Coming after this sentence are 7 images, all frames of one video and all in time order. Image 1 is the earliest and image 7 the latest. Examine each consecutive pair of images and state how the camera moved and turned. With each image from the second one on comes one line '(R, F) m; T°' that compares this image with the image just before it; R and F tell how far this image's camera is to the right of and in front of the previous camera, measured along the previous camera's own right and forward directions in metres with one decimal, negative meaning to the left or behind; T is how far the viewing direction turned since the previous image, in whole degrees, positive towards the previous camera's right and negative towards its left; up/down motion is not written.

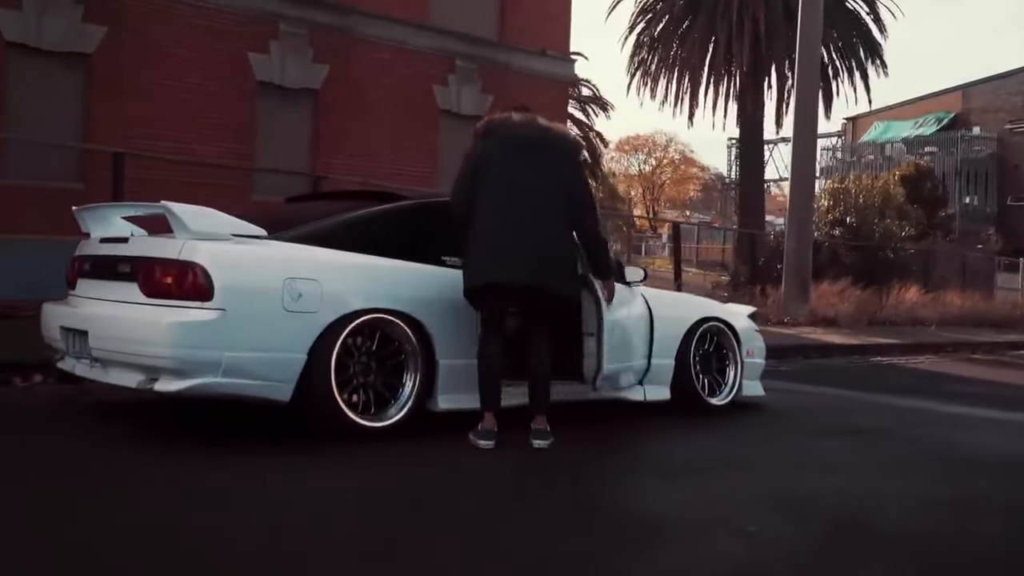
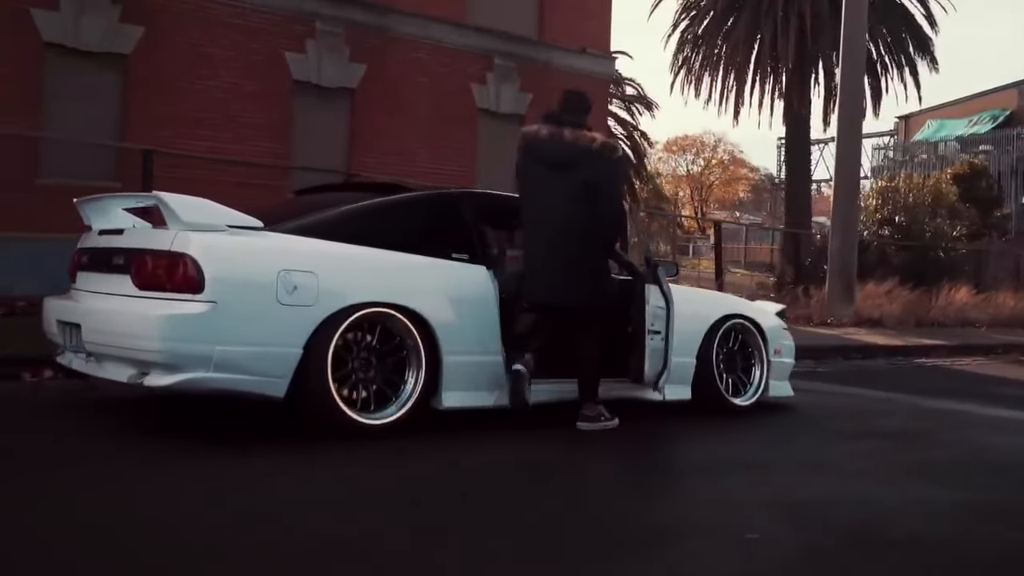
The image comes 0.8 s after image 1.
(+0.2, +0.2) m; -3°
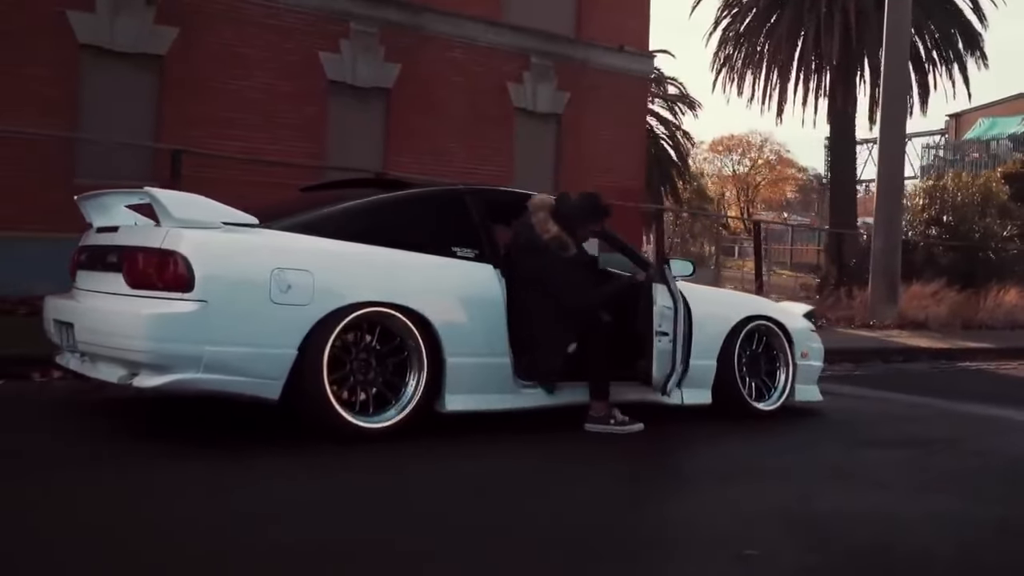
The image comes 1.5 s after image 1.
(+0.2, +0.2) m; -2°
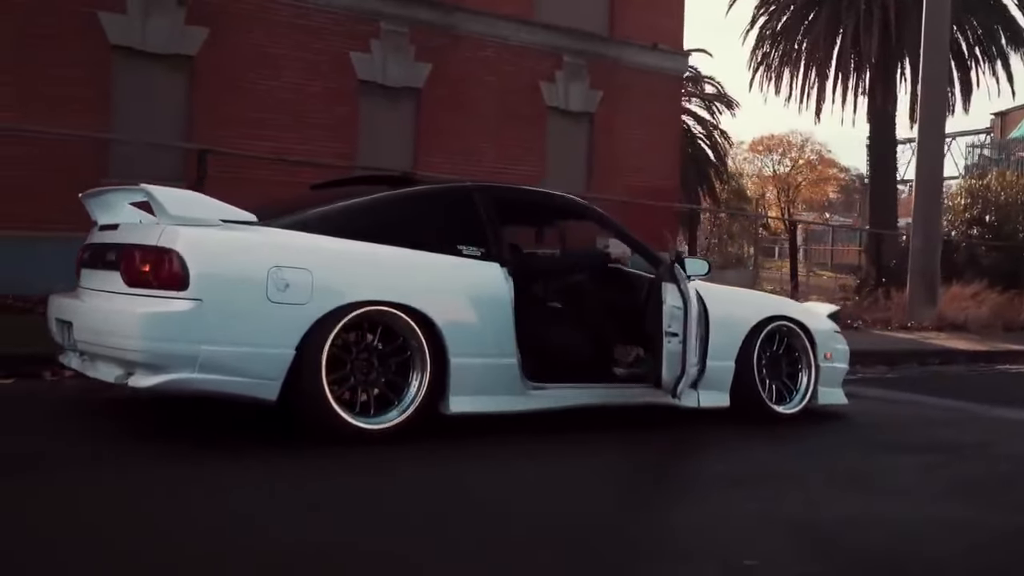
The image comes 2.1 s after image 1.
(+0.2, +0.1) m; -2°
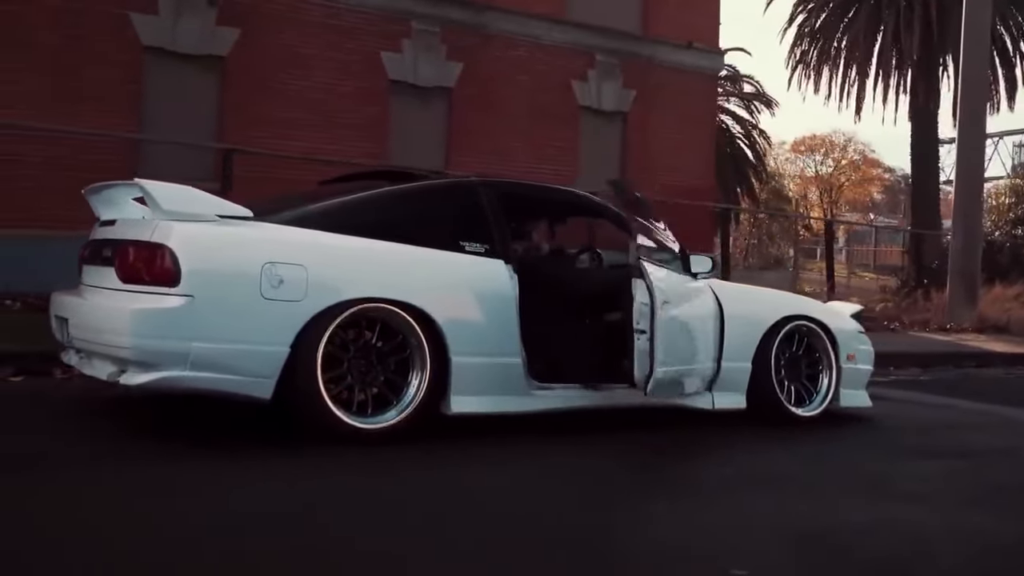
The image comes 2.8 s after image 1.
(+0.2, +0.1) m; -2°
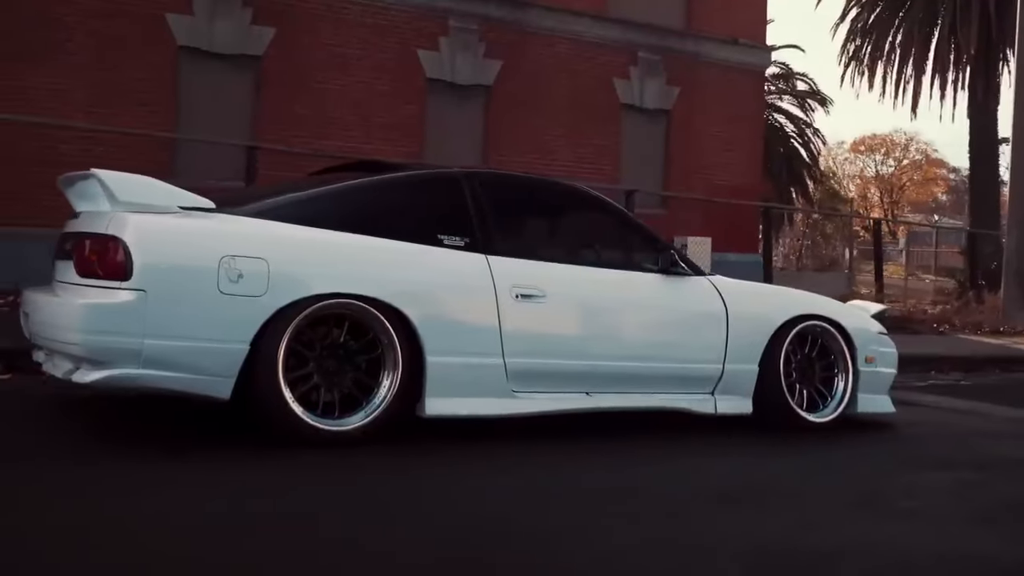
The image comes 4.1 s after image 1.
(+0.4, +0.3) m; -3°
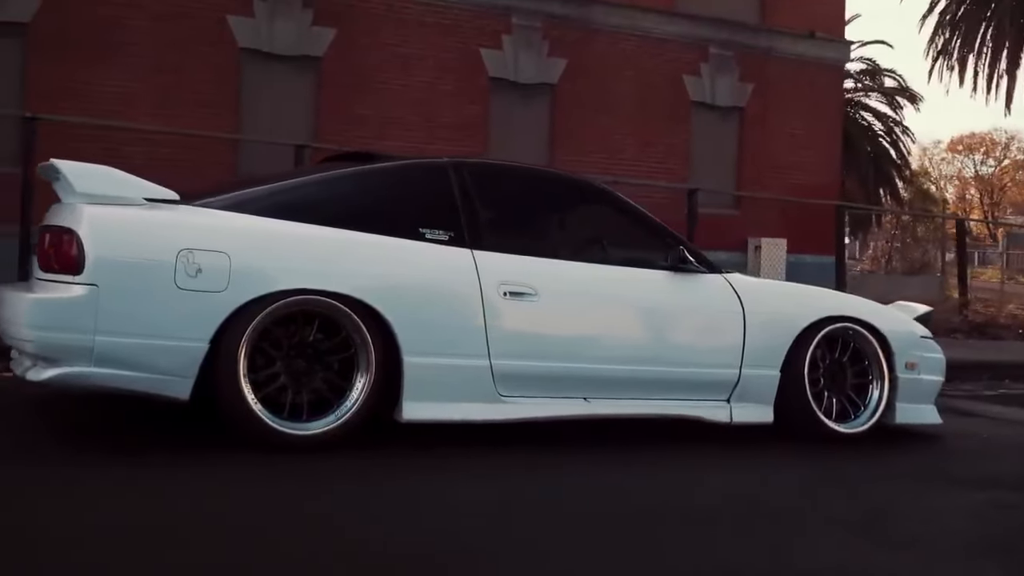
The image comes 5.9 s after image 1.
(+0.5, +0.4) m; -5°
